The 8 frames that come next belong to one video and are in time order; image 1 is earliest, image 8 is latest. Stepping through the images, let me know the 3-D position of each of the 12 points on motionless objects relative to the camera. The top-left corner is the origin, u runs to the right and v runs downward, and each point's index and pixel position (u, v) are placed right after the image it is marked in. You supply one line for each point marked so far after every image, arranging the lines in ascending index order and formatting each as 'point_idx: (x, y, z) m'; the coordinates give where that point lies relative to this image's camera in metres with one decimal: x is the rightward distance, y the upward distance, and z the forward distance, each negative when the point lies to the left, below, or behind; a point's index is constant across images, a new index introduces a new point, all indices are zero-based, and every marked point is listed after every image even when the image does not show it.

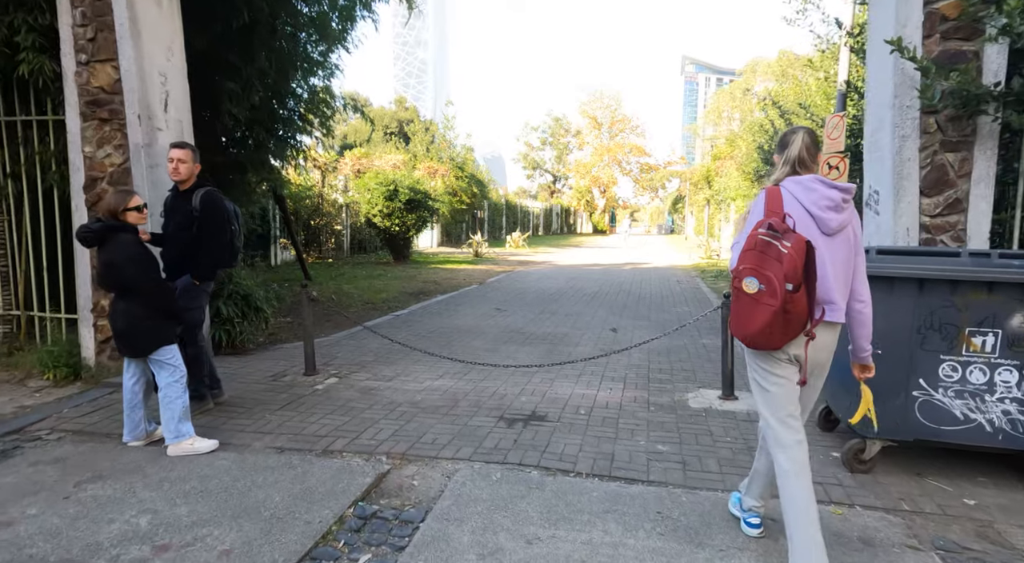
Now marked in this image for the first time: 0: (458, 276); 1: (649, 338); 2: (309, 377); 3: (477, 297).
0: (-1.4, +0.1, +16.3) m
1: (+1.7, -0.7, +8.0) m
2: (-1.8, -0.9, +5.7) m
3: (-0.6, -0.3, +11.8) m
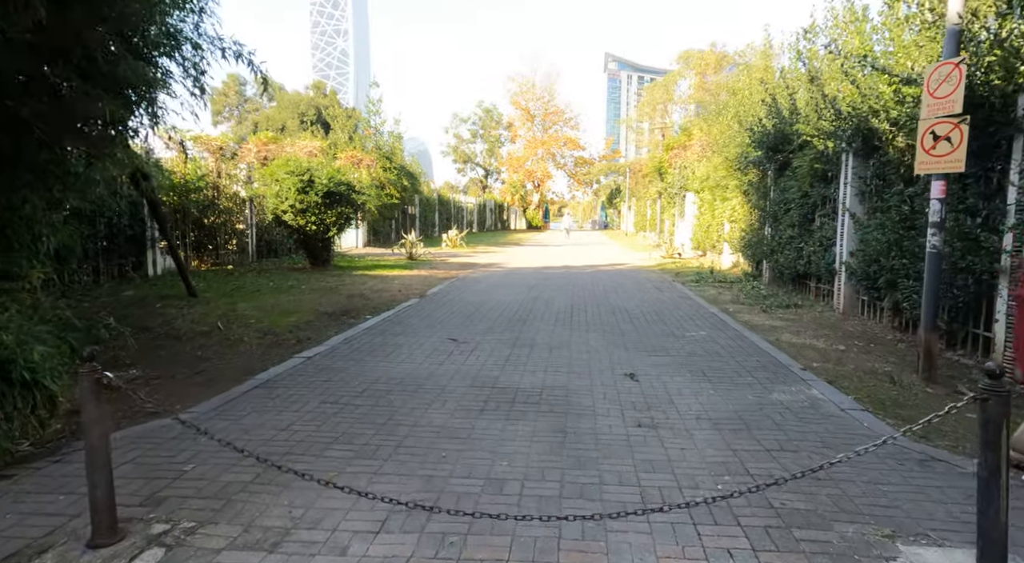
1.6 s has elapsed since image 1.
0: (-2.5, -0.1, +13.3) m
1: (+1.5, -0.9, +5.4) m
2: (-1.7, -1.1, +2.7) m
3: (-1.3, -0.6, +8.9) m
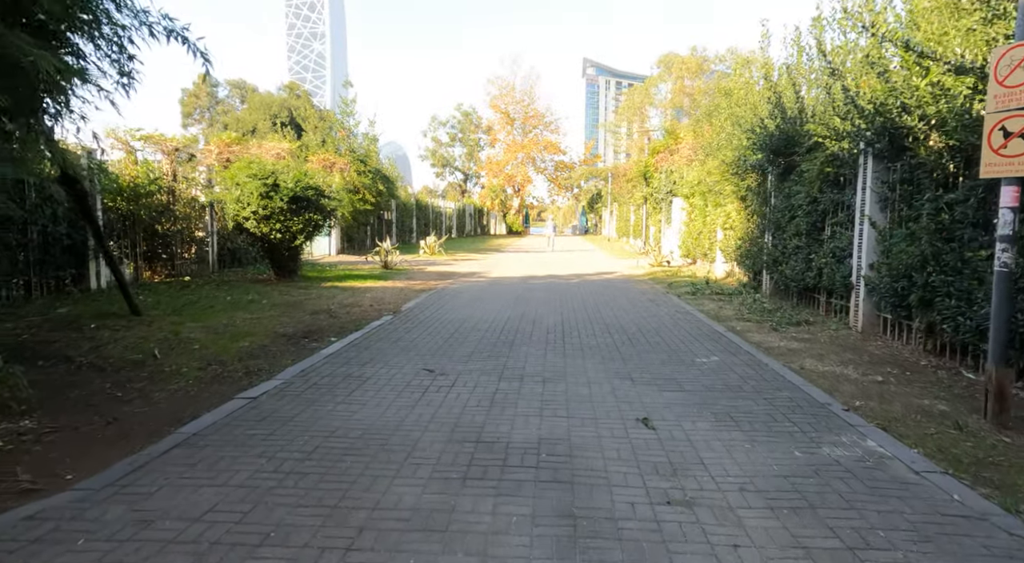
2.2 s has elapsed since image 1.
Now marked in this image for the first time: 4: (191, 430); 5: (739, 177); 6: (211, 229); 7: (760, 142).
0: (-2.8, -0.4, +12.2) m
1: (+1.4, -1.1, +4.3) m
2: (-1.7, -1.3, +1.5) m
3: (-1.5, -0.8, +7.8) m
4: (-2.3, -1.1, +4.5) m
5: (+4.9, +2.2, +13.7) m
6: (-7.3, +1.3, +15.7) m
7: (+4.5, +2.5, +11.6) m
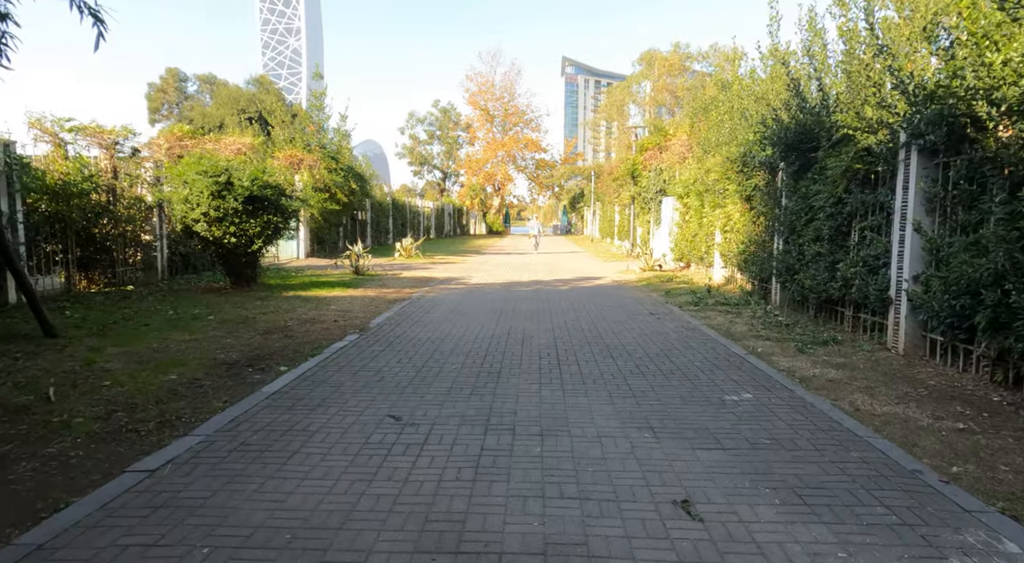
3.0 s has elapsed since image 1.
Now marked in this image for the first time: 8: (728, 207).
0: (-3.1, -0.5, +10.7) m
1: (+1.4, -1.3, +3.0) m
2: (-1.6, -1.5, +0.1) m
3: (-1.6, -1.0, +6.4) m
4: (-2.3, -1.2, +3.1) m
5: (+4.5, +2.0, +12.5) m
6: (-7.7, +1.1, +14.1) m
7: (+4.3, +2.4, +10.4) m
8: (+4.7, +1.6, +14.0) m
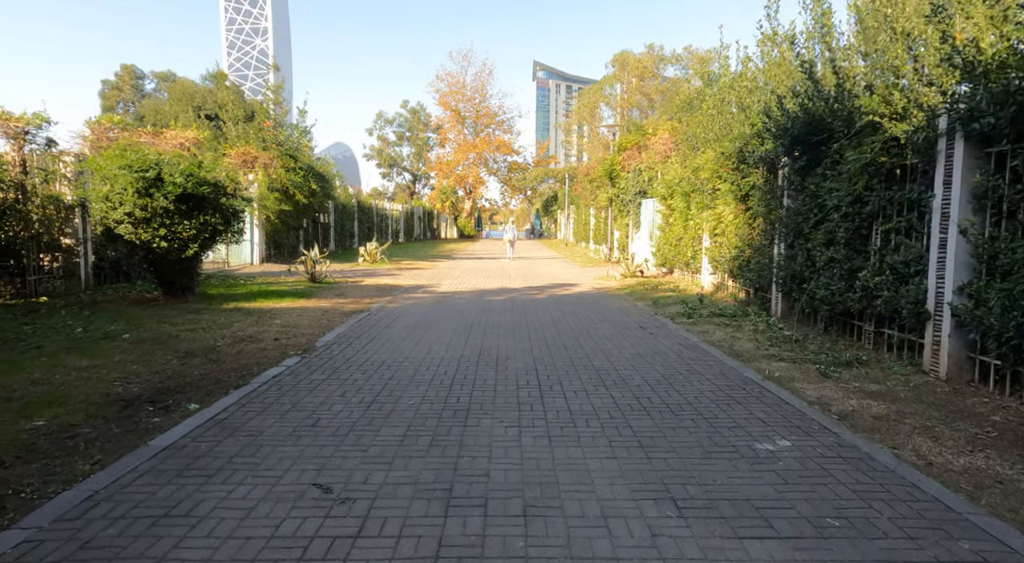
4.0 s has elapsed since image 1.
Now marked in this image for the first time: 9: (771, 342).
0: (-3.5, -0.7, +9.2) m
1: (+1.3, -1.4, +1.7) m
2: (-1.6, -1.6, -1.3) m
3: (-1.8, -1.1, +5.0) m
4: (-2.4, -1.4, +1.7) m
5: (+4.0, +1.9, +11.3) m
6: (-8.3, +0.9, +12.4) m
7: (+3.8, +2.2, +9.2) m
8: (+4.1, +1.4, +12.9) m
9: (+3.4, -0.8, +8.5) m
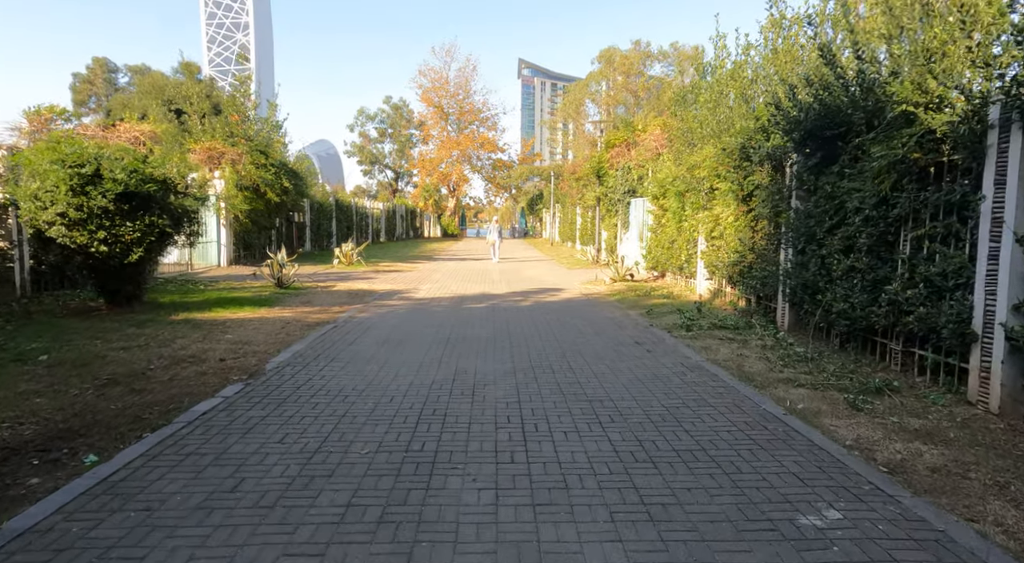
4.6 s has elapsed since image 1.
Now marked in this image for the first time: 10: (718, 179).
0: (-3.8, -0.8, +8.1) m
1: (+1.2, -1.5, +0.7) m
2: (-1.6, -1.8, -2.3) m
3: (-2.0, -1.2, +3.9) m
4: (-2.5, -1.5, +0.6) m
5: (+3.7, +1.8, +10.4) m
6: (-8.6, +0.8, +11.2) m
7: (+3.6, +2.1, +8.3) m
8: (+3.8, +1.3, +11.9) m
9: (+3.2, -0.9, +7.6) m
10: (+3.7, +1.8, +11.6) m
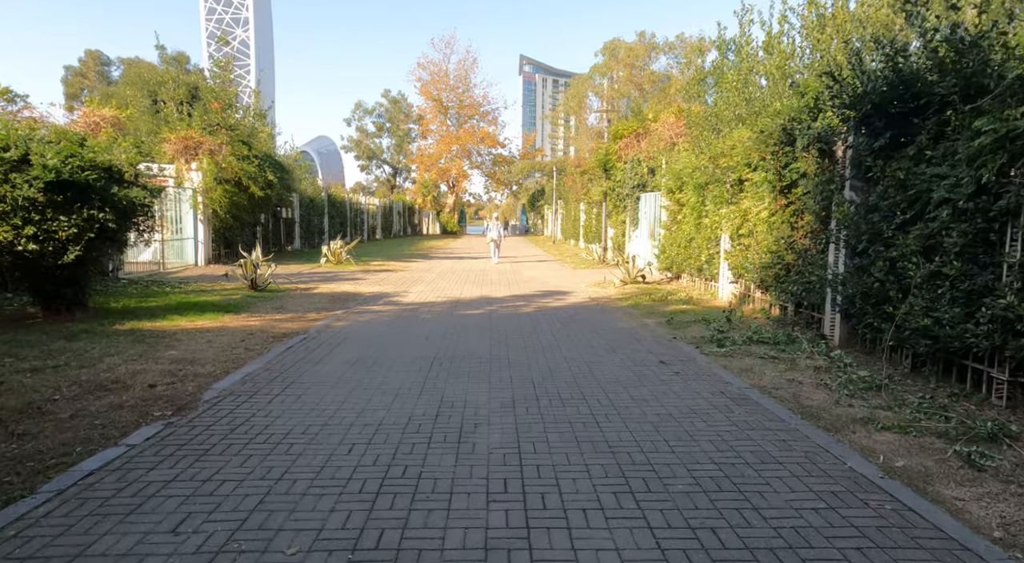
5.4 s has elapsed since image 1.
0: (-3.8, -0.9, +6.6) m
1: (+1.2, -1.7, -0.7) m
2: (-1.6, -1.9, -3.8) m
3: (-2.0, -1.3, +2.5) m
4: (-2.5, -1.6, -0.9) m
5: (+3.7, +1.7, +8.9) m
6: (-8.6, +0.7, +9.7) m
7: (+3.6, +2.0, +6.8) m
8: (+3.8, +1.3, +10.4) m
9: (+3.2, -1.0, +6.1) m
10: (+3.7, +1.8, +10.1) m
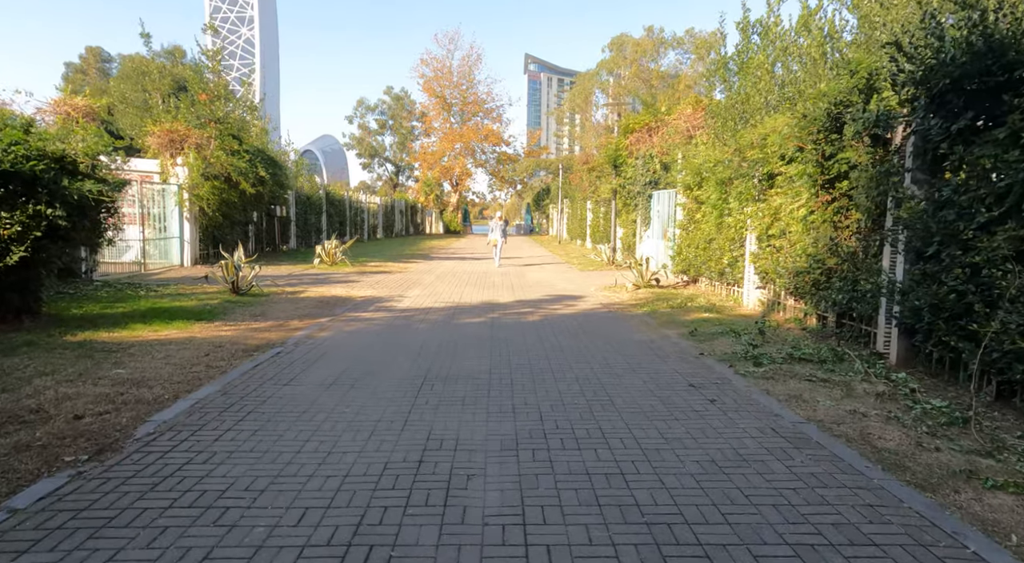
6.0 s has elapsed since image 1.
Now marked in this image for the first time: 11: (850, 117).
0: (-3.7, -1.0, +5.6) m
1: (+1.2, -1.7, -1.8) m
2: (-1.7, -2.0, -4.9) m
3: (-2.0, -1.4, +1.4) m
4: (-2.5, -1.7, -2.0) m
5: (+3.8, +1.6, +7.8) m
6: (-8.6, +0.7, +8.6) m
7: (+3.6, +1.9, +5.7) m
8: (+3.9, +1.2, +9.3) m
9: (+3.2, -1.1, +5.0) m
10: (+3.8, +1.7, +8.9) m
11: (+3.7, +1.8, +7.1) m
